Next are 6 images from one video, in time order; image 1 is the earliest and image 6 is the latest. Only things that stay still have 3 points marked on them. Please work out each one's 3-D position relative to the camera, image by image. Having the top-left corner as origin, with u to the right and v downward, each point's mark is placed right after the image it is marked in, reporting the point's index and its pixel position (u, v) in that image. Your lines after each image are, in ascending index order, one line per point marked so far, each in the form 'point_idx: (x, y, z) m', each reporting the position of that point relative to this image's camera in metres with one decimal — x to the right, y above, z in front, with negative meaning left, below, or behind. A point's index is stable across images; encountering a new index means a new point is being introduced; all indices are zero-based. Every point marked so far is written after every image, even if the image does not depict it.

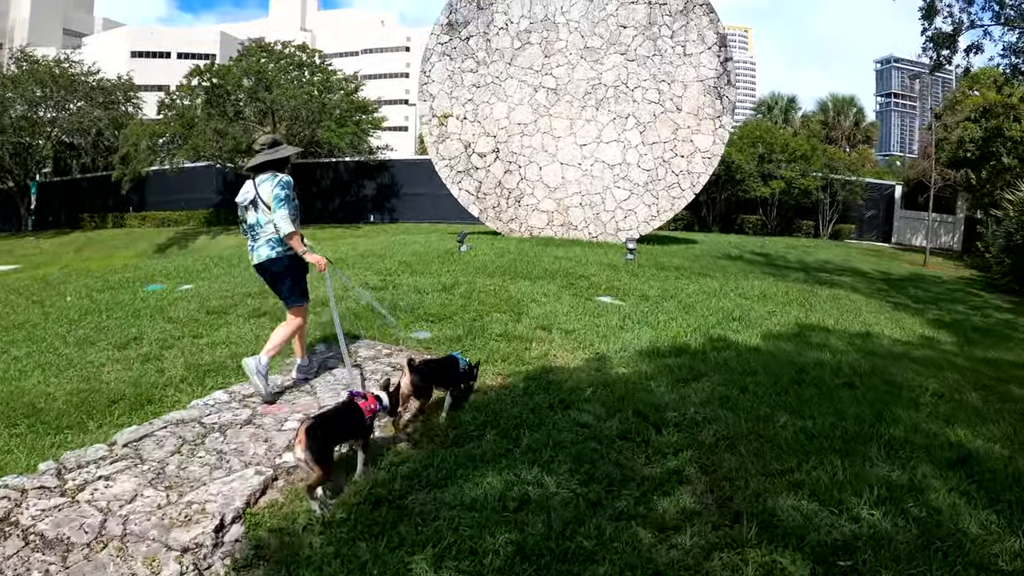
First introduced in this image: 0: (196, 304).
0: (-3.4, -0.1, +7.1) m
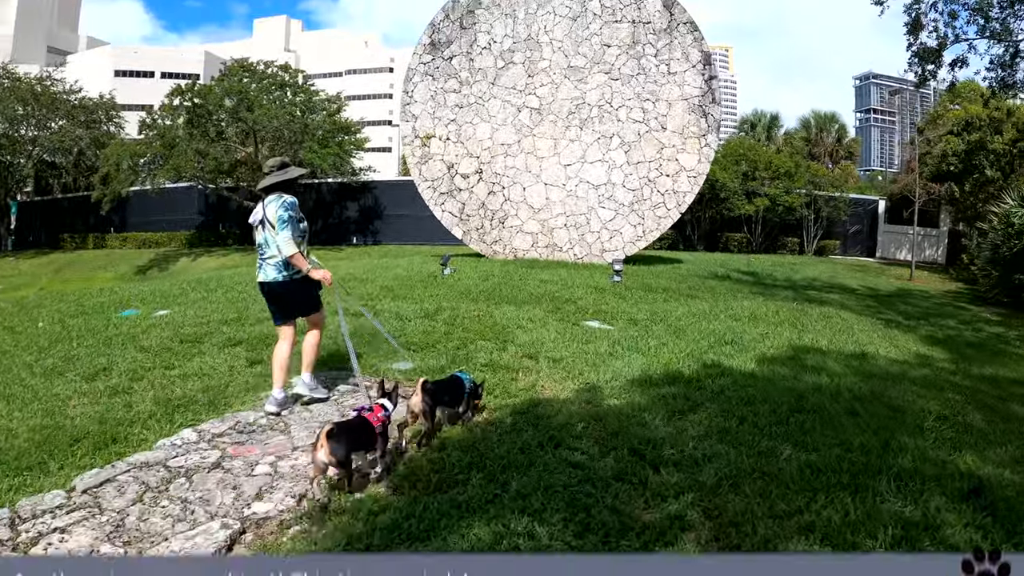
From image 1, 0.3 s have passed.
0: (-3.6, -0.4, +6.8) m
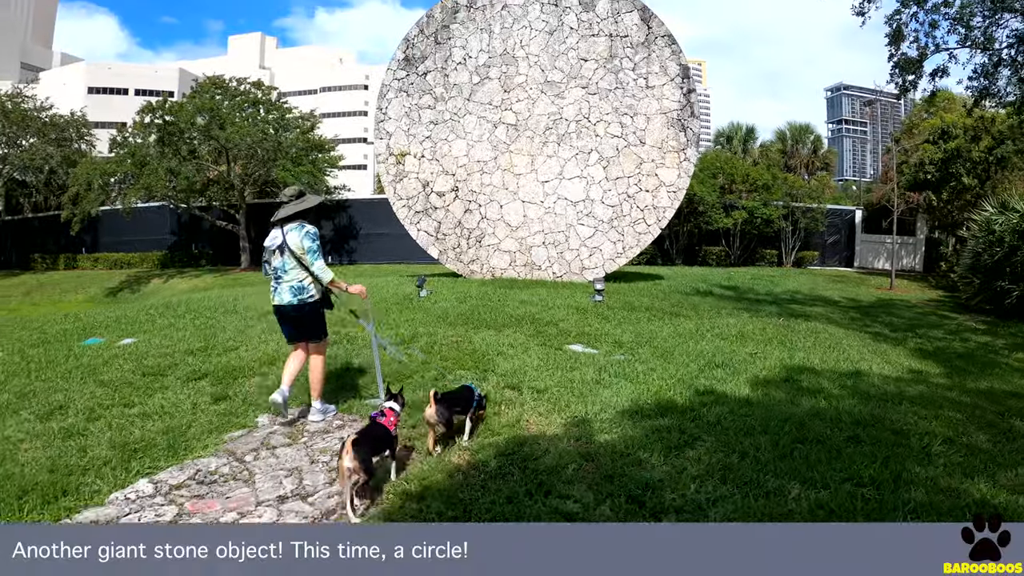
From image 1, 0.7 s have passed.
0: (-3.8, -0.7, +6.5) m
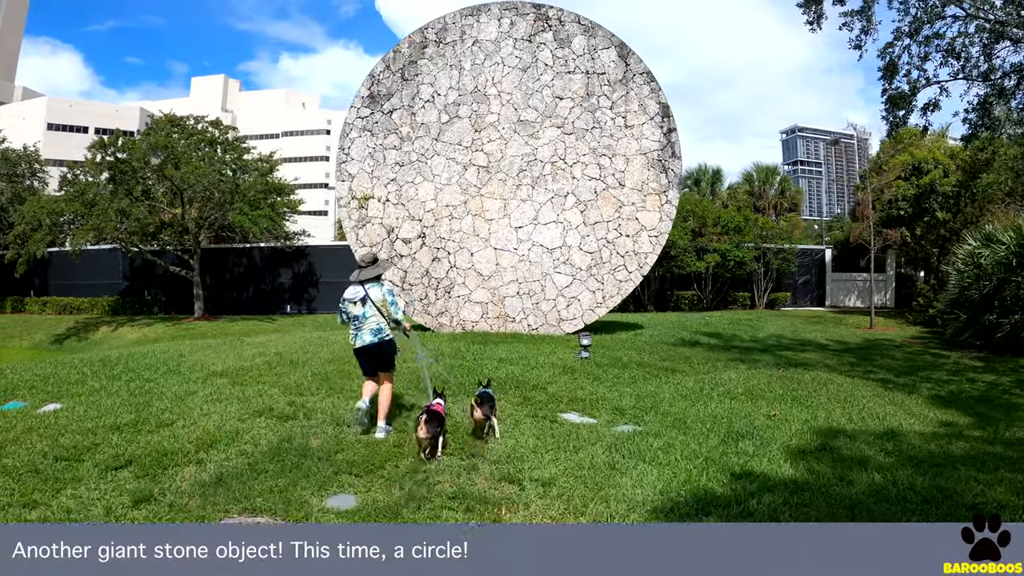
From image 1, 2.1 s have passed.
0: (-3.9, -1.3, +5.4) m
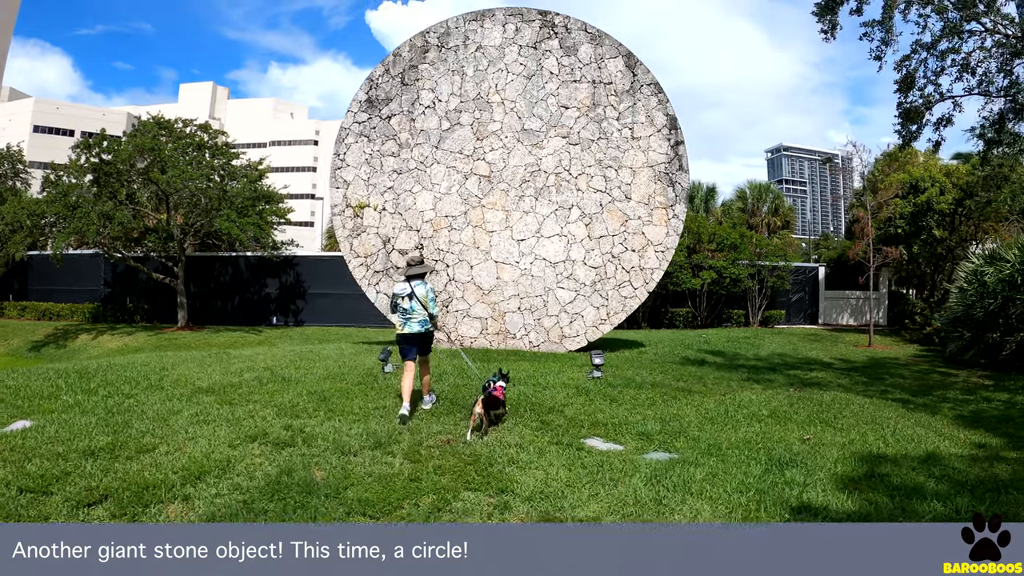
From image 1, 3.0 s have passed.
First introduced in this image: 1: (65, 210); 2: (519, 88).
0: (-3.7, -1.3, +4.8) m
1: (-12.2, +2.0, +17.8) m
2: (+0.1, +3.5, +11.4) m
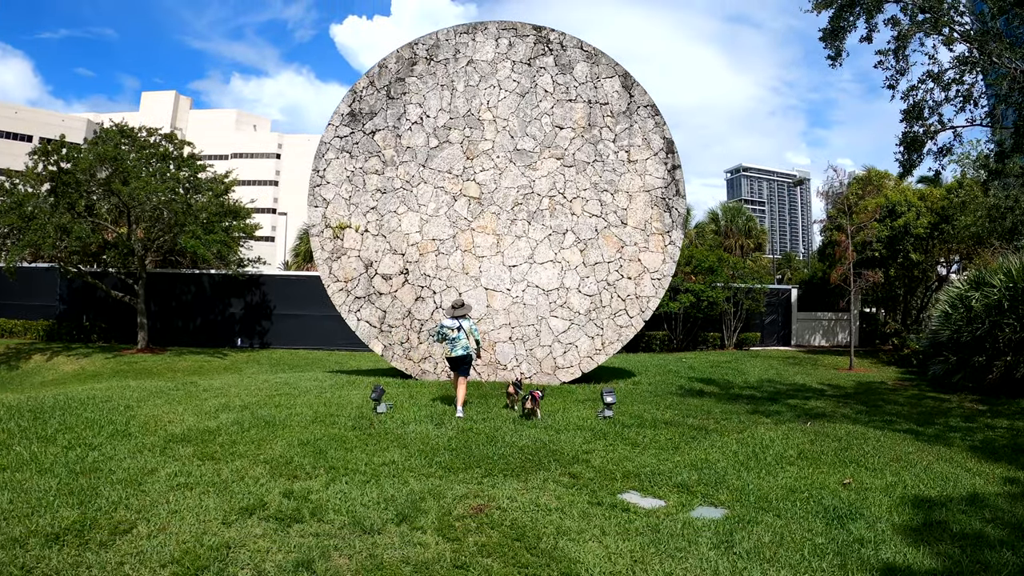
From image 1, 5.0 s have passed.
0: (-3.5, -1.6, +4.0) m
1: (-12.7, +1.5, +16.5) m
2: (0.0, +3.1, +11.0) m
